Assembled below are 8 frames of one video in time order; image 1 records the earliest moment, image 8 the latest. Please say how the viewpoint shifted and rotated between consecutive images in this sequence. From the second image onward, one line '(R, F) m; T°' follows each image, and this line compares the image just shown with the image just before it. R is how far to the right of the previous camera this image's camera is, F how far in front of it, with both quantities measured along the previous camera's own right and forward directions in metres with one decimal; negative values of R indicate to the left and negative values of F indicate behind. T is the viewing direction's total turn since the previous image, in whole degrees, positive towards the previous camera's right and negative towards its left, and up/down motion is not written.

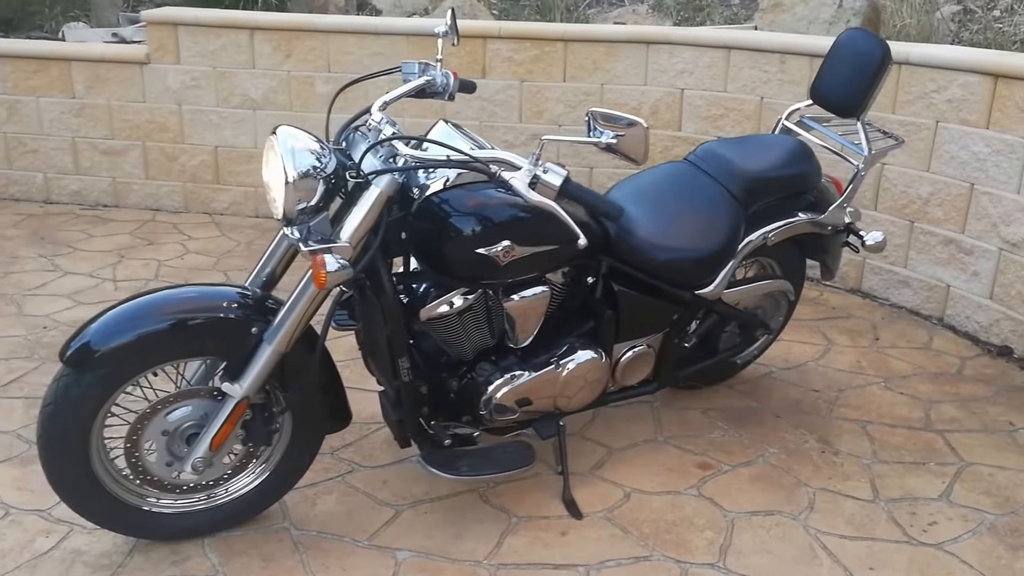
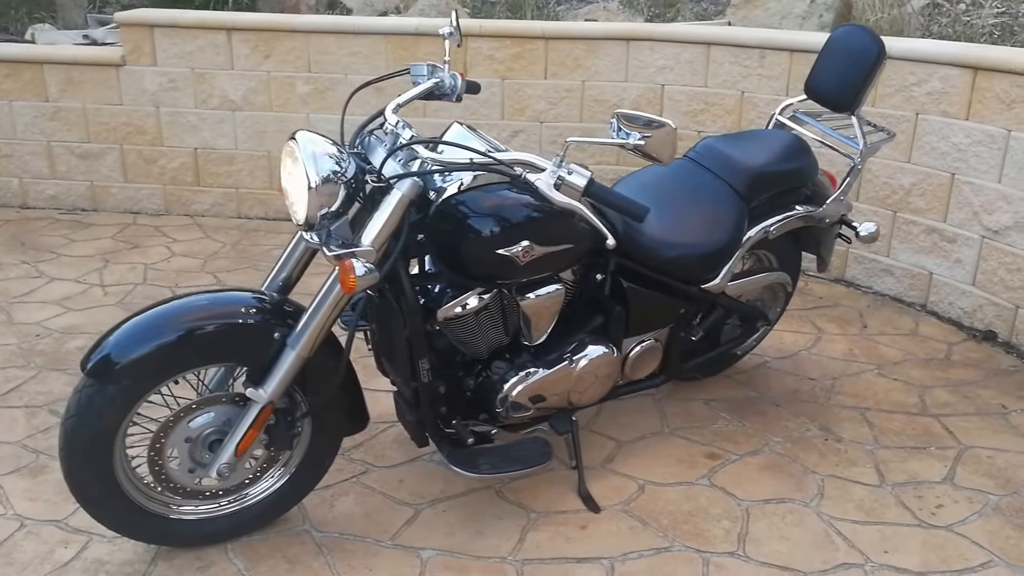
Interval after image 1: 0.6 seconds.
(-0.2, 0.0) m; +3°
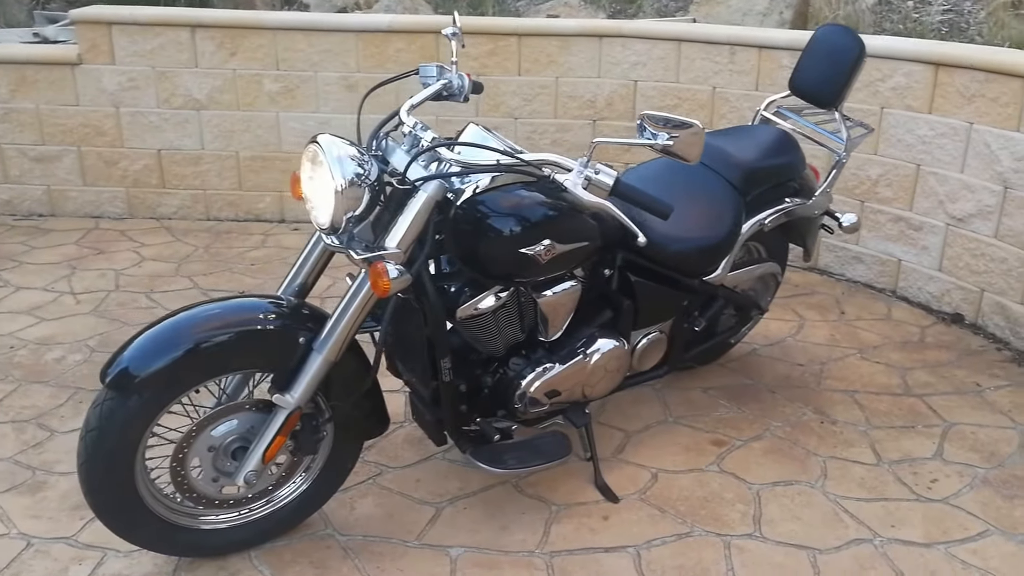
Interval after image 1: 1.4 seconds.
(-0.3, 0.0) m; +5°
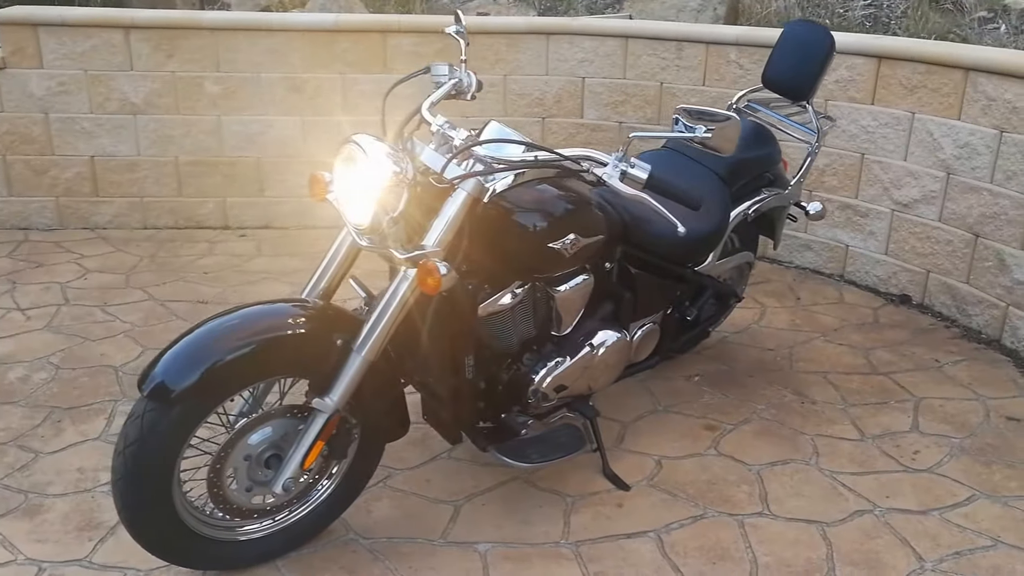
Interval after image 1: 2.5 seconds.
(-0.4, 0.0) m; +7°
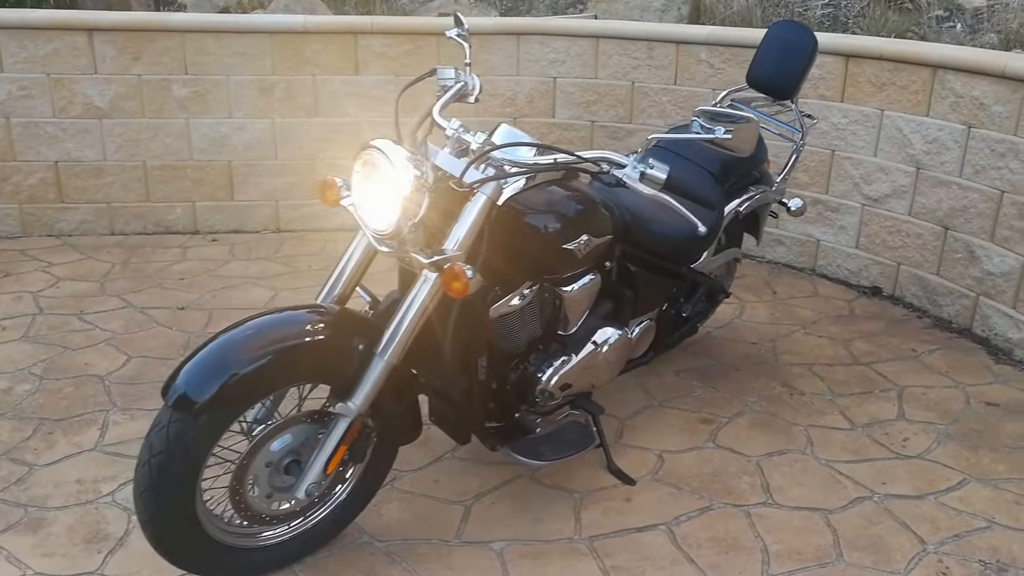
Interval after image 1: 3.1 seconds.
(-0.2, 0.0) m; +4°
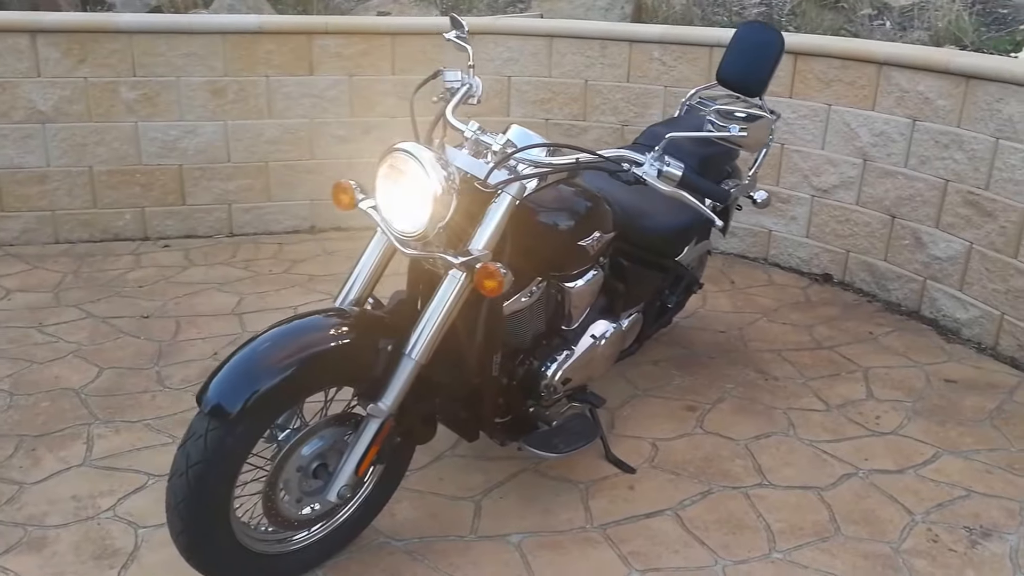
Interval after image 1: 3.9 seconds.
(-0.3, 0.0) m; +6°
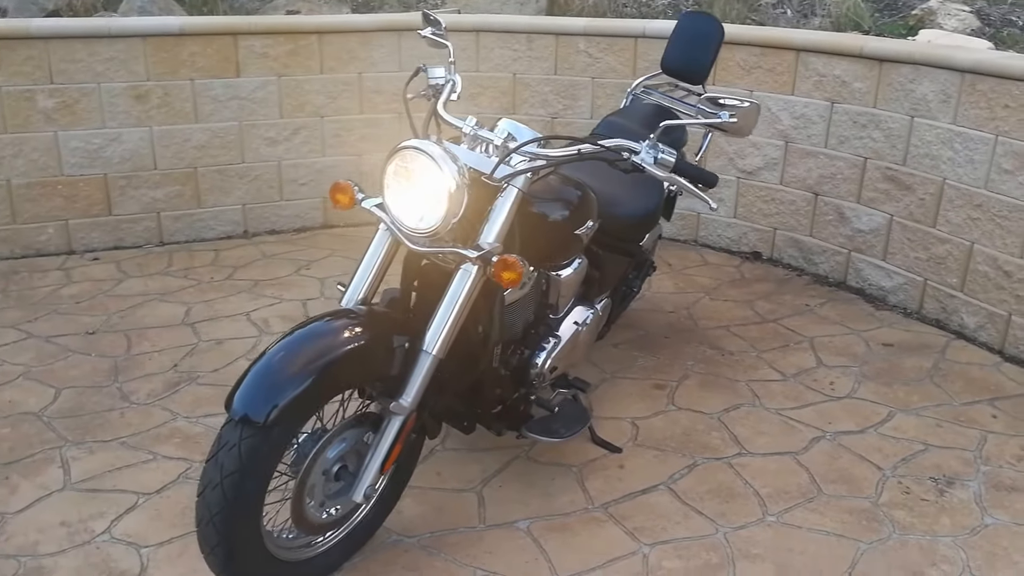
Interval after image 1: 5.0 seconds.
(-0.3, 0.0) m; +7°
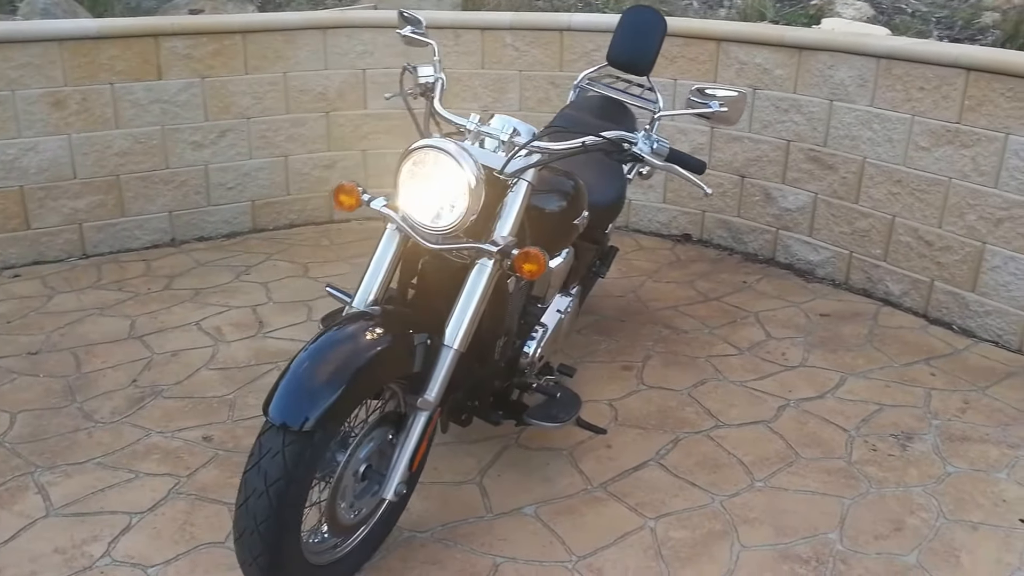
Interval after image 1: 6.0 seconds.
(-0.4, 0.0) m; +8°
